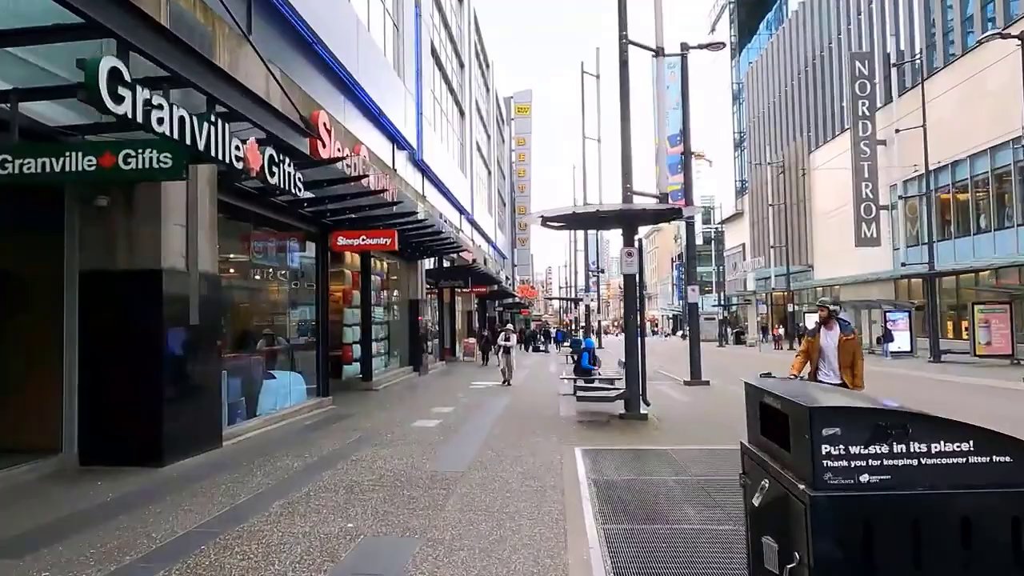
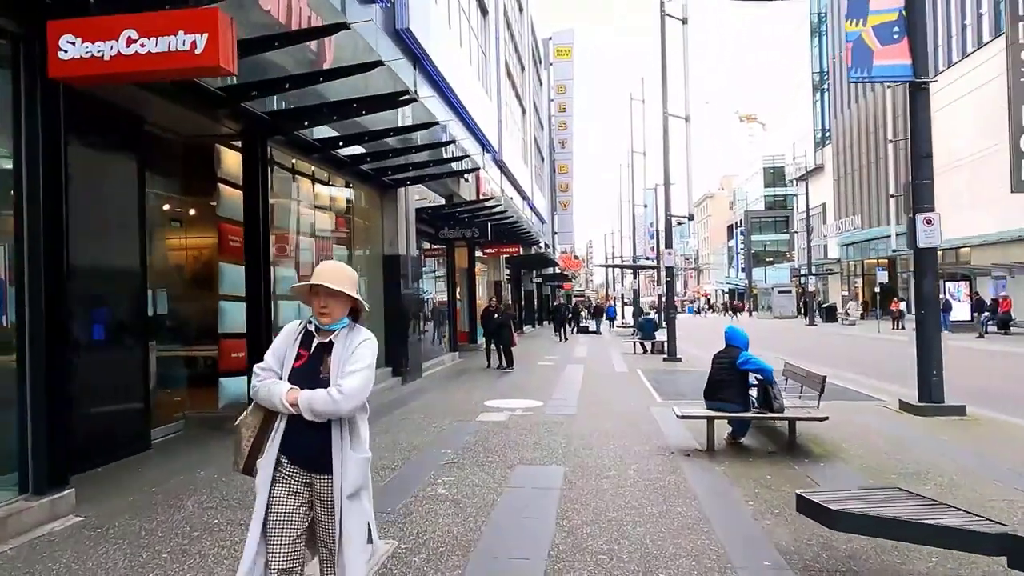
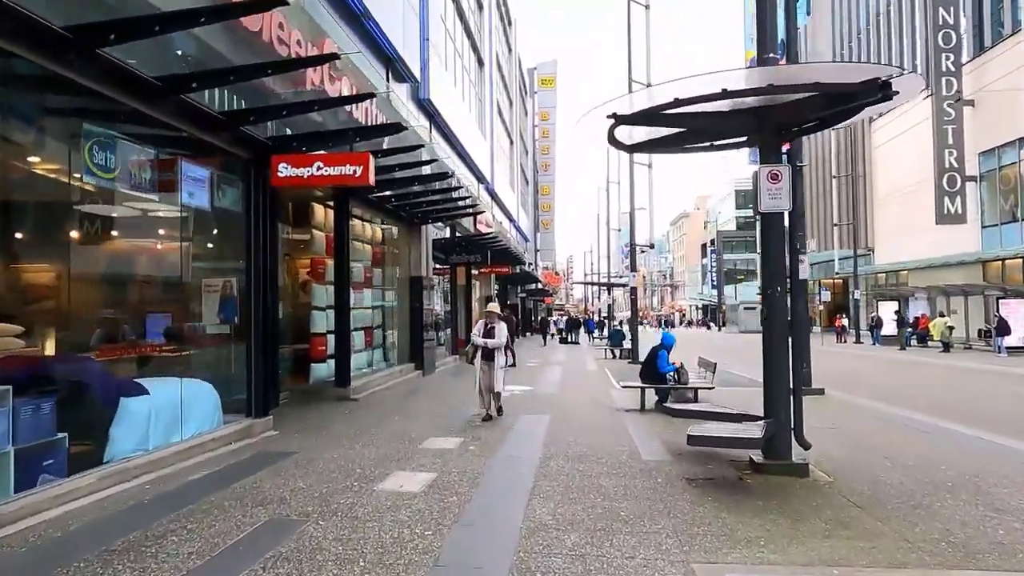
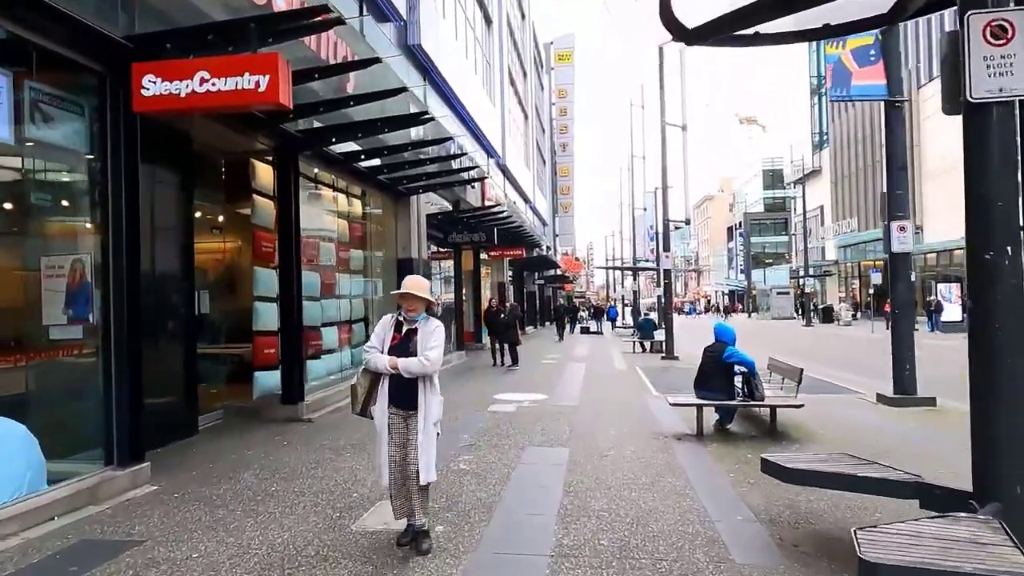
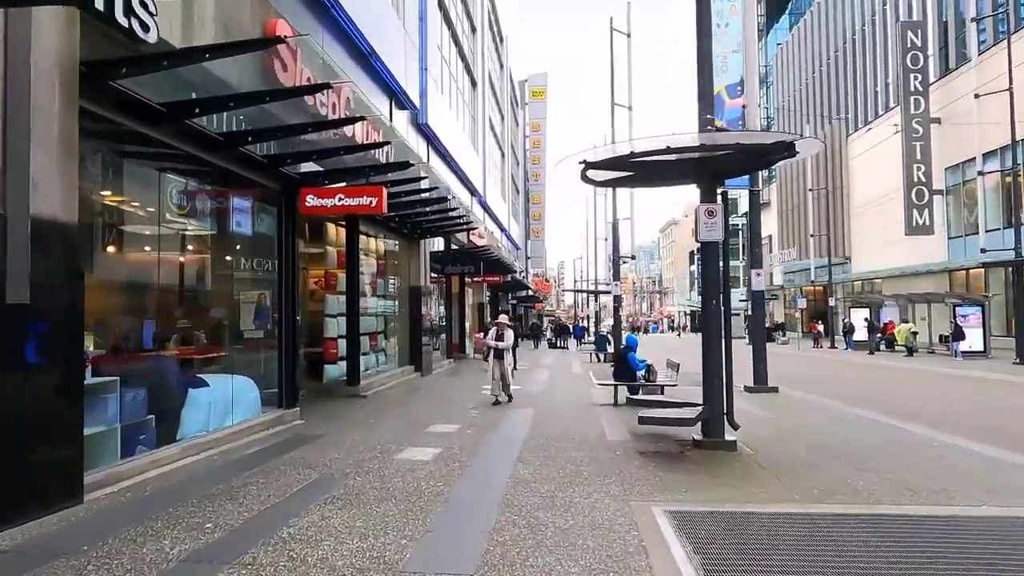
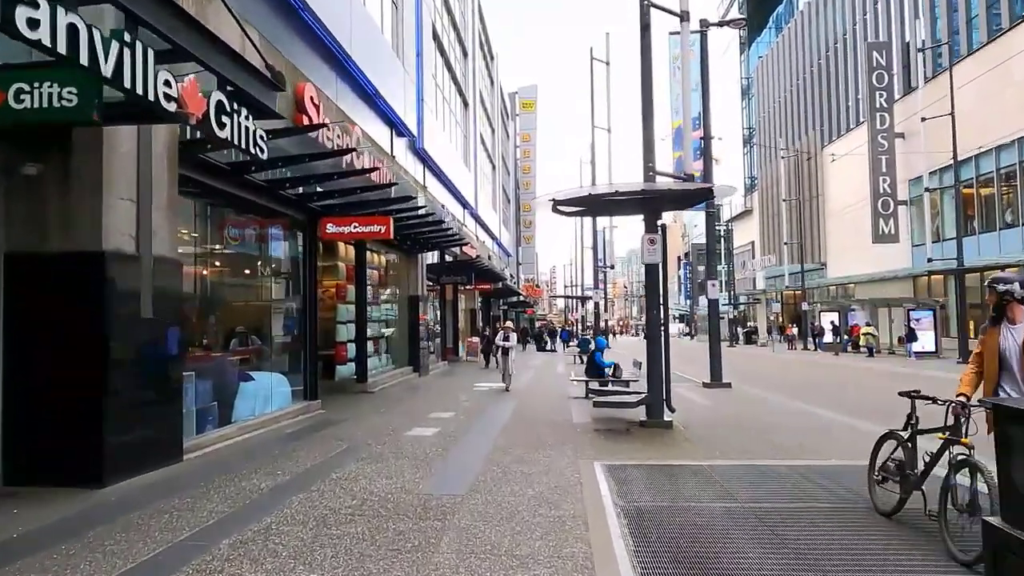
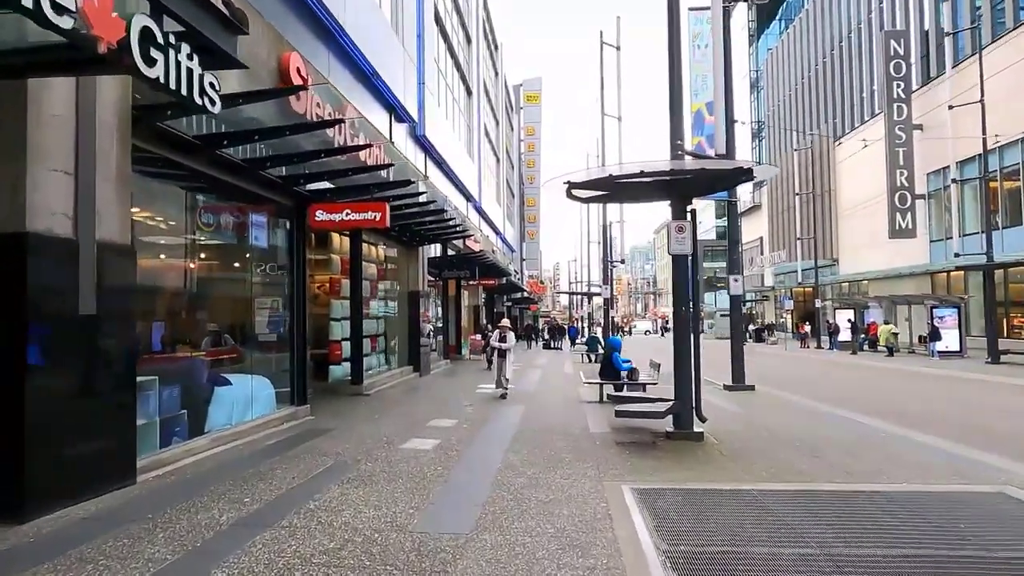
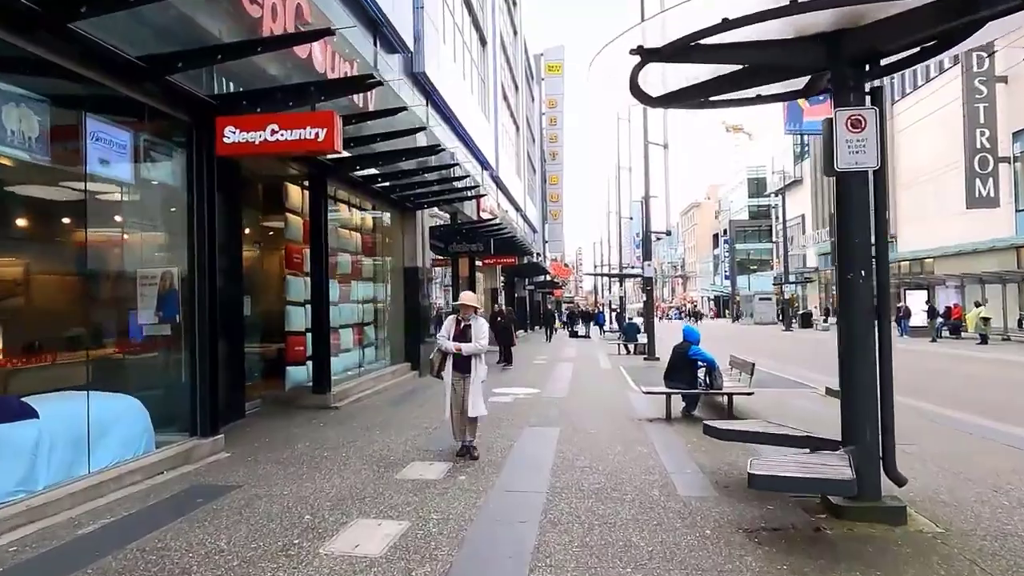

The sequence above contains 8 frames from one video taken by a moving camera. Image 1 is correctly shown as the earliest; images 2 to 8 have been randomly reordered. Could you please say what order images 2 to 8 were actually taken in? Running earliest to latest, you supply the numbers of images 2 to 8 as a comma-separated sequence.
6, 7, 5, 3, 8, 4, 2
